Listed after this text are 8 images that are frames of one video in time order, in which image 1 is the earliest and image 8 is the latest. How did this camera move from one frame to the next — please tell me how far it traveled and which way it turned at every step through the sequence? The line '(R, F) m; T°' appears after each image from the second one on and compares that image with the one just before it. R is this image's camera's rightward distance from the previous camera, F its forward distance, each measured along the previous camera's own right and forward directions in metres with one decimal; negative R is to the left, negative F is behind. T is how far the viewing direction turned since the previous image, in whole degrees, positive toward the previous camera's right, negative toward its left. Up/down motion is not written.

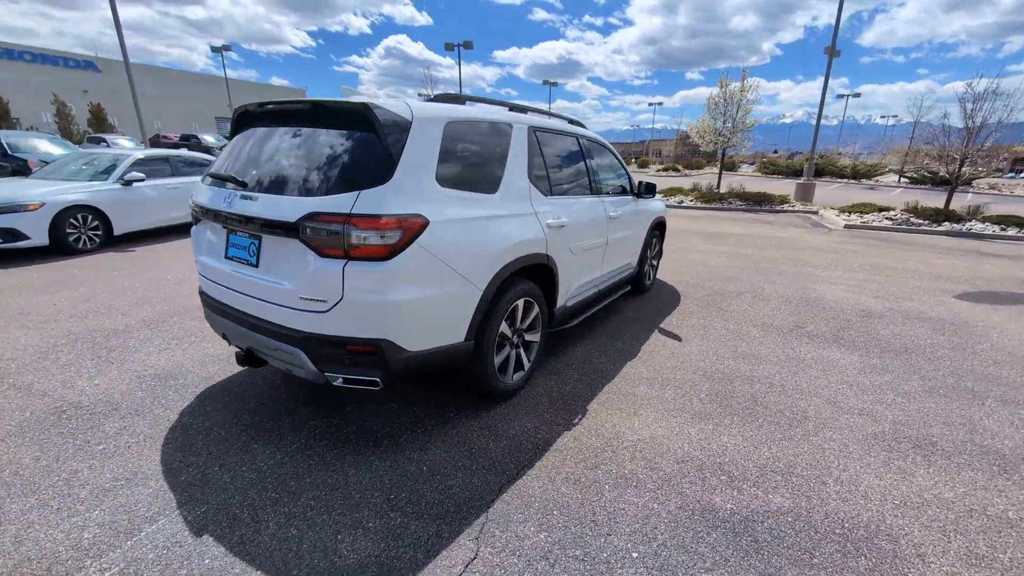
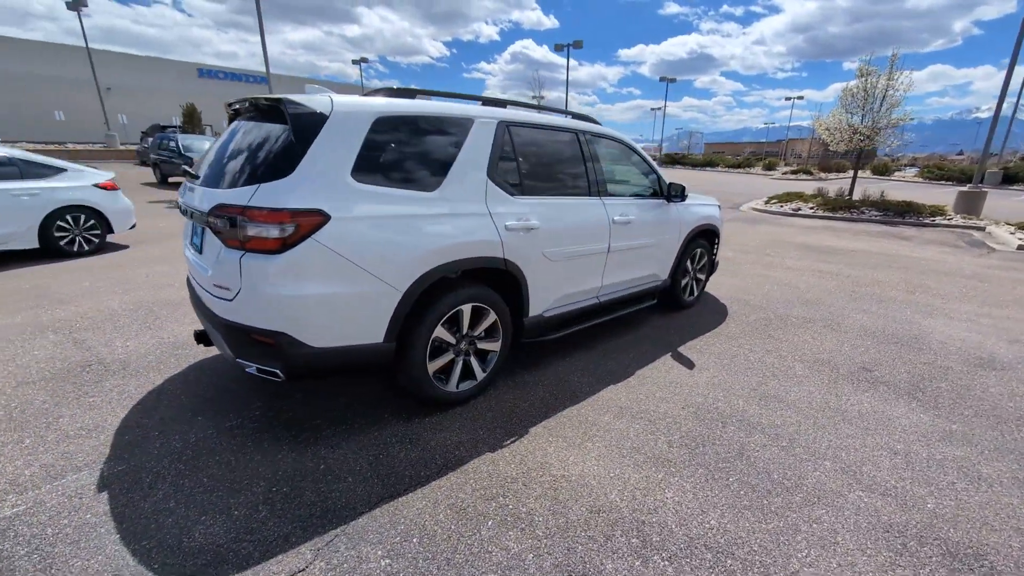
(+1.1, +0.4) m; -14°
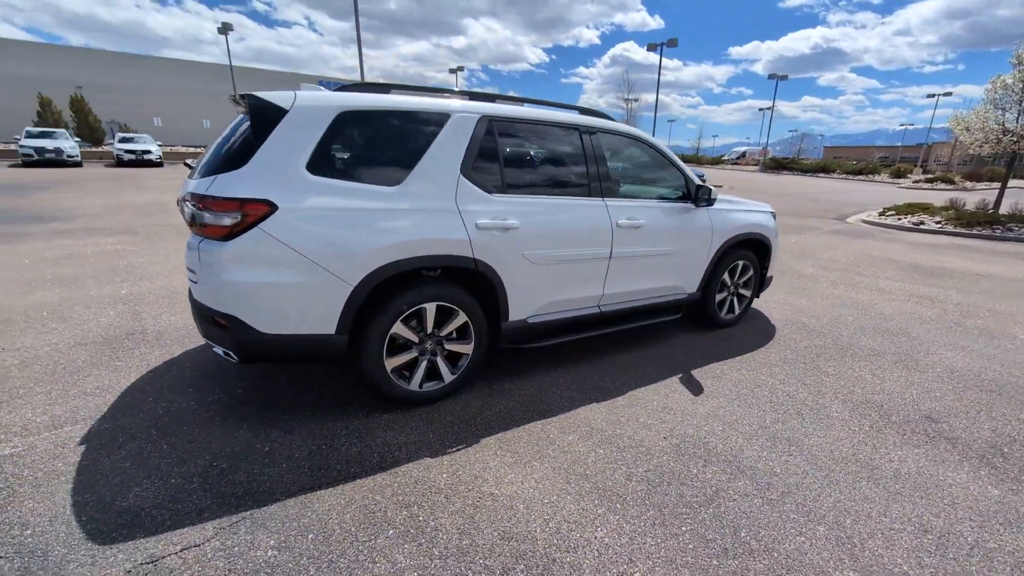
(+0.8, +0.2) m; -11°
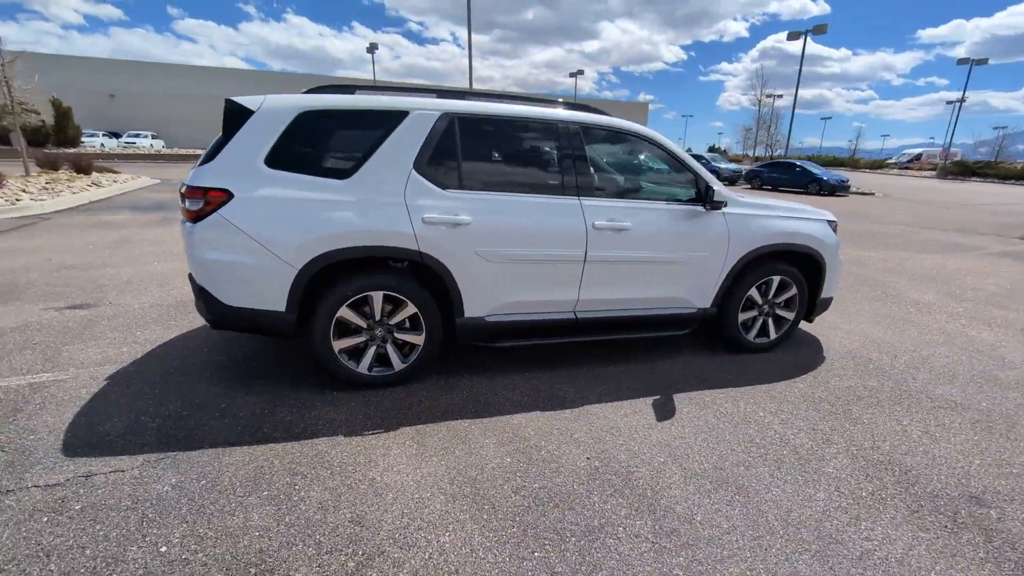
(+1.2, +0.2) m; -15°
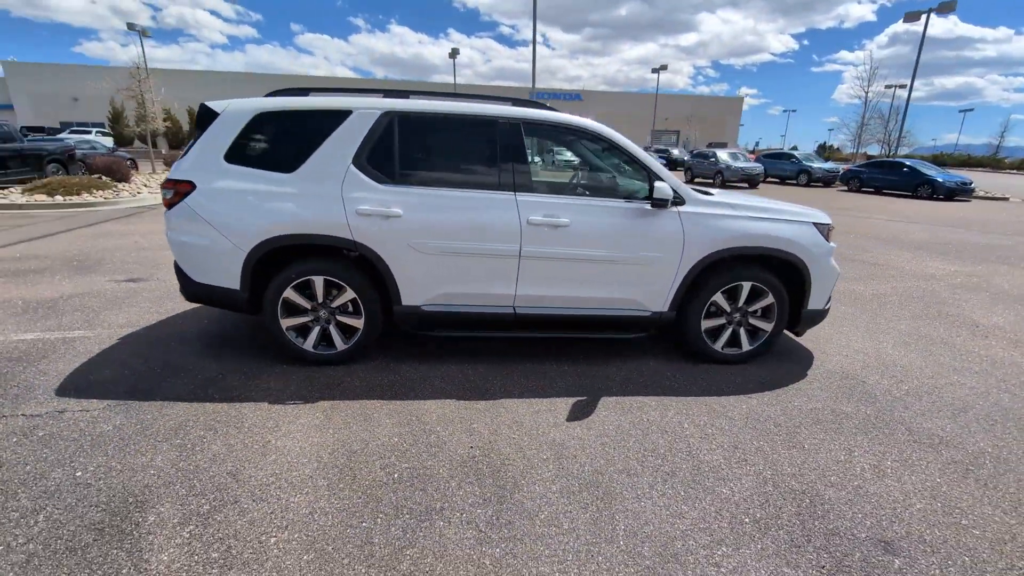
(+1.1, 0.0) m; -10°
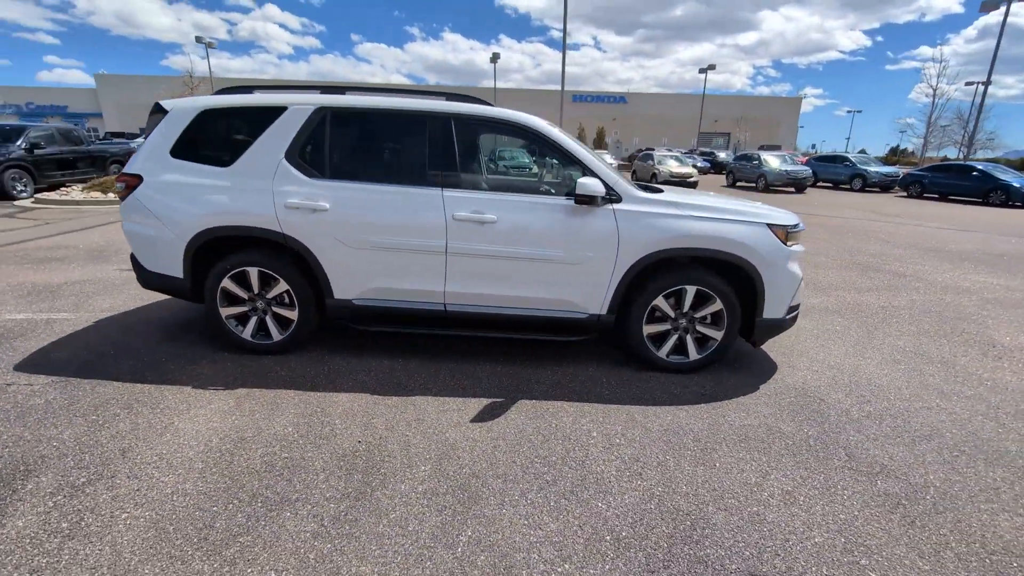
(+0.9, +0.1) m; -6°
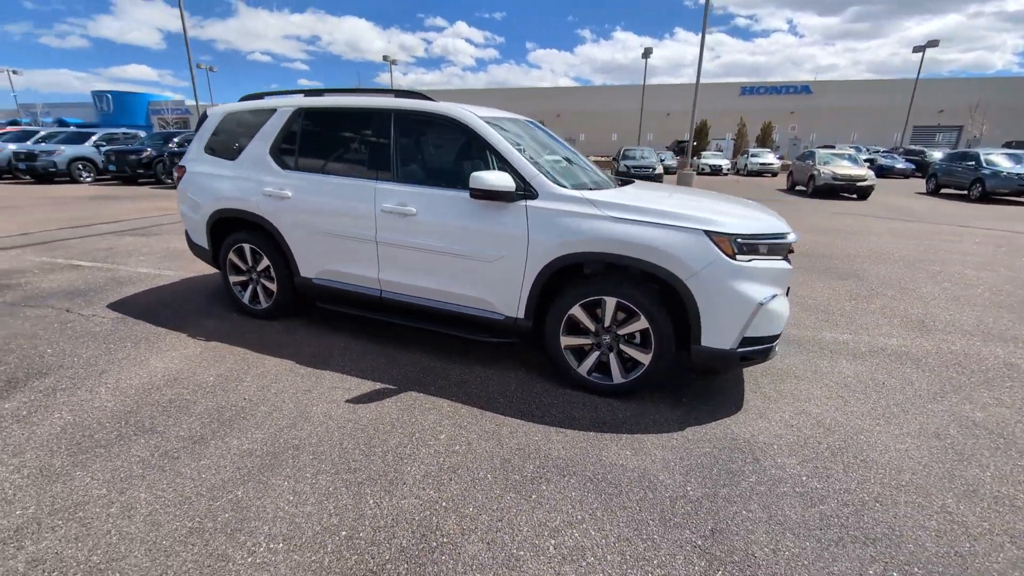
(+1.8, +0.4) m; -19°
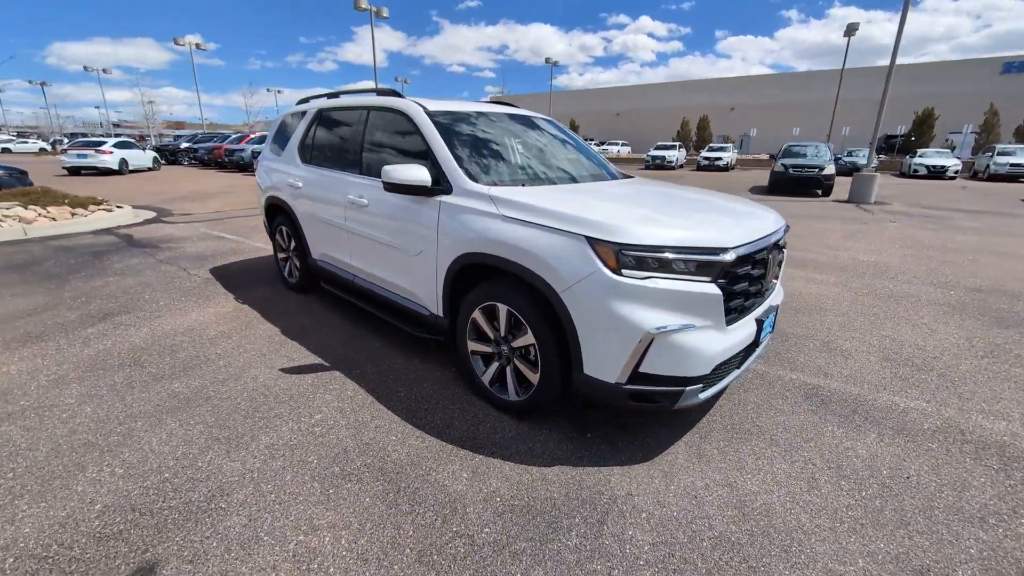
(+1.7, +0.5) m; -20°
